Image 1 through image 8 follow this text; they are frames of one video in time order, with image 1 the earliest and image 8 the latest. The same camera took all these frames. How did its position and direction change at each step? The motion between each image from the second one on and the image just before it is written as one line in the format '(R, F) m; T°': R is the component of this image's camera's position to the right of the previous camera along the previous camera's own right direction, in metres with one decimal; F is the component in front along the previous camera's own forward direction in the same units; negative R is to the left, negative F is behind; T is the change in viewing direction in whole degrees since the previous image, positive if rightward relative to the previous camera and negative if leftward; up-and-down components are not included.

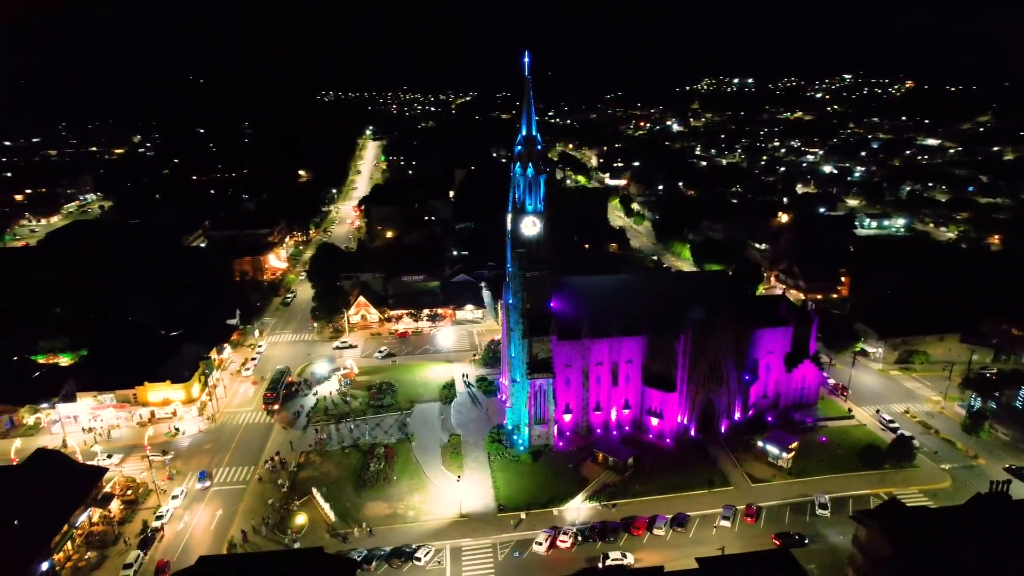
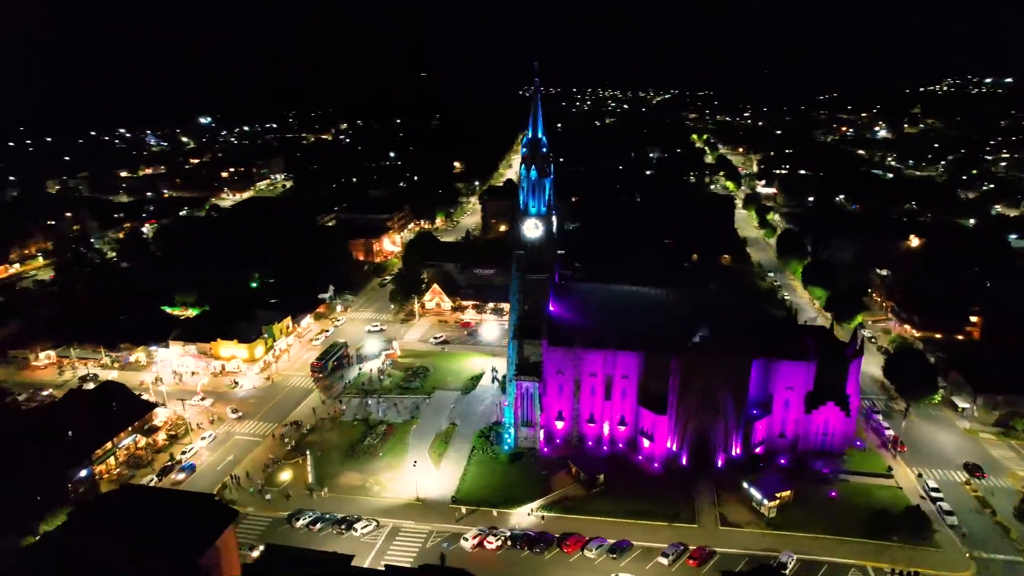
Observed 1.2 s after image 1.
(+11.1, +1.3) m; -16°
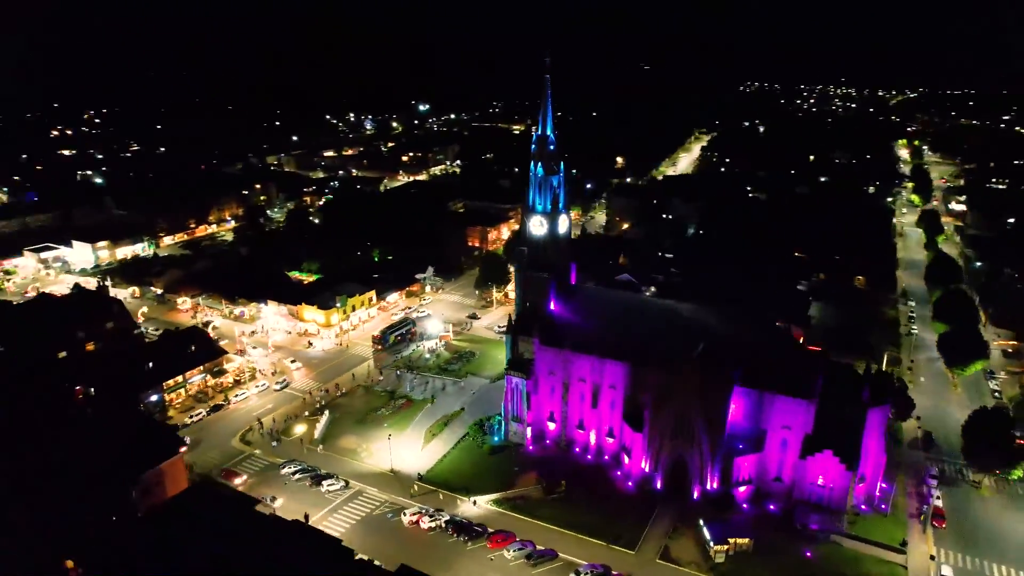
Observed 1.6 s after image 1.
(+11.7, +1.5) m; -18°
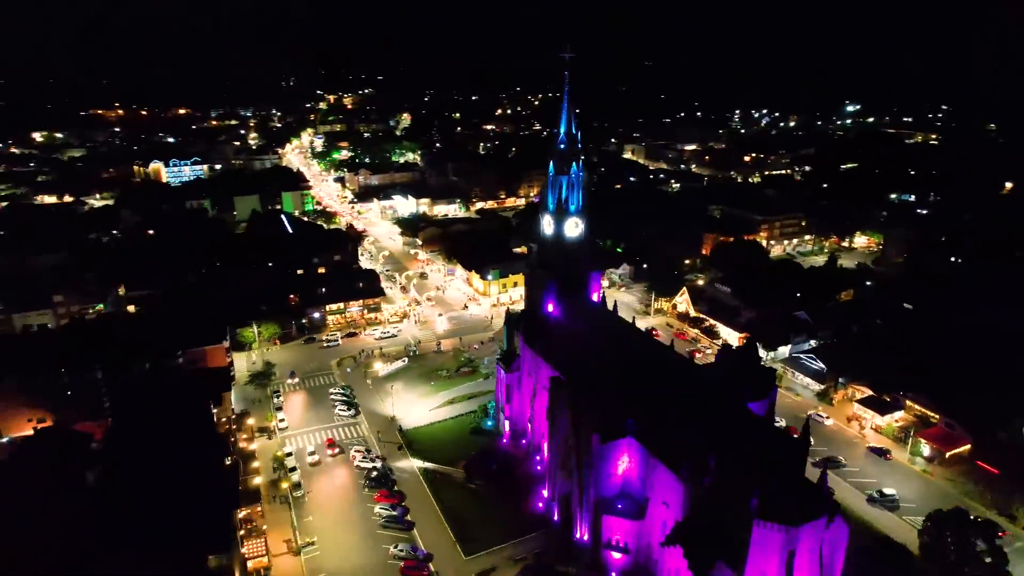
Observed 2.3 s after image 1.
(+21.9, +6.4) m; -35°
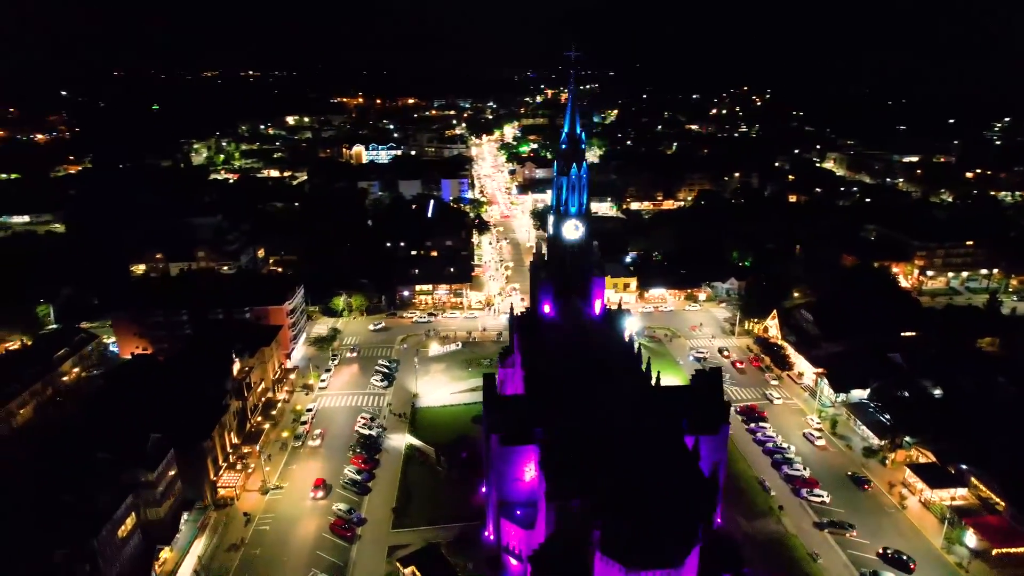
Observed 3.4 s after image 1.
(+12.2, +1.6) m; -19°
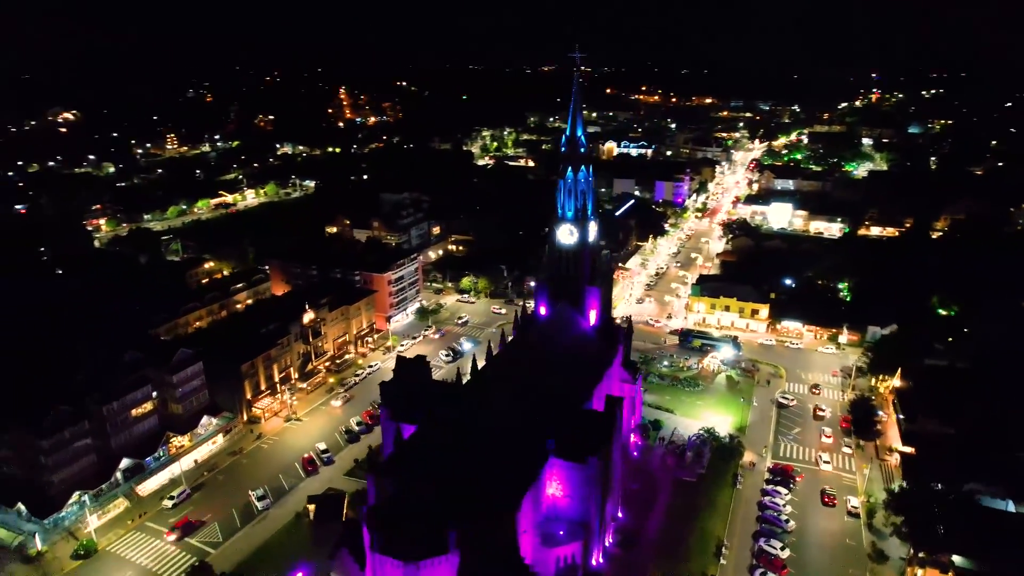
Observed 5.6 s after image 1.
(+16.5, +3.0) m; -26°
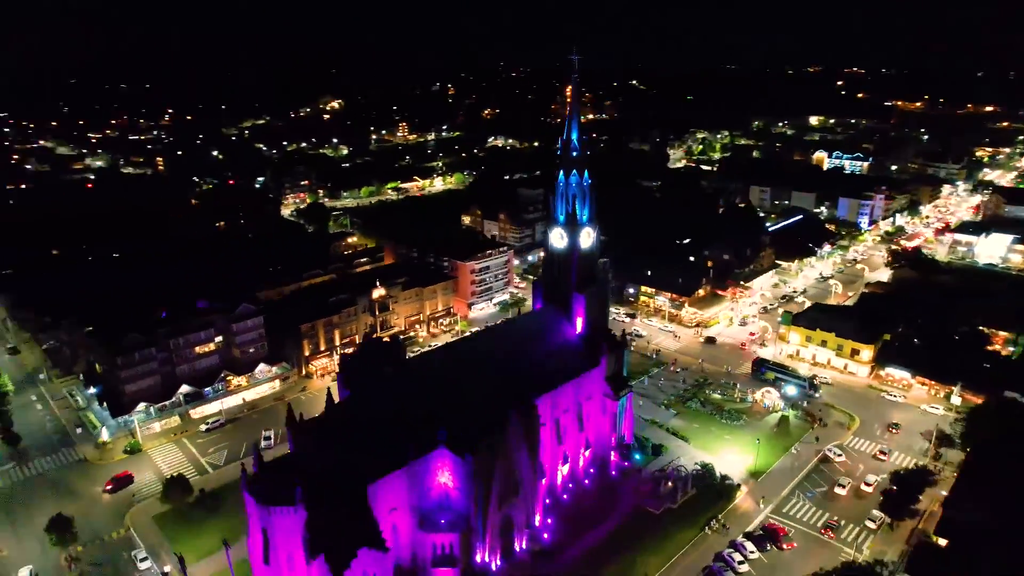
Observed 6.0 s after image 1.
(+13.0, +1.6) m; -20°
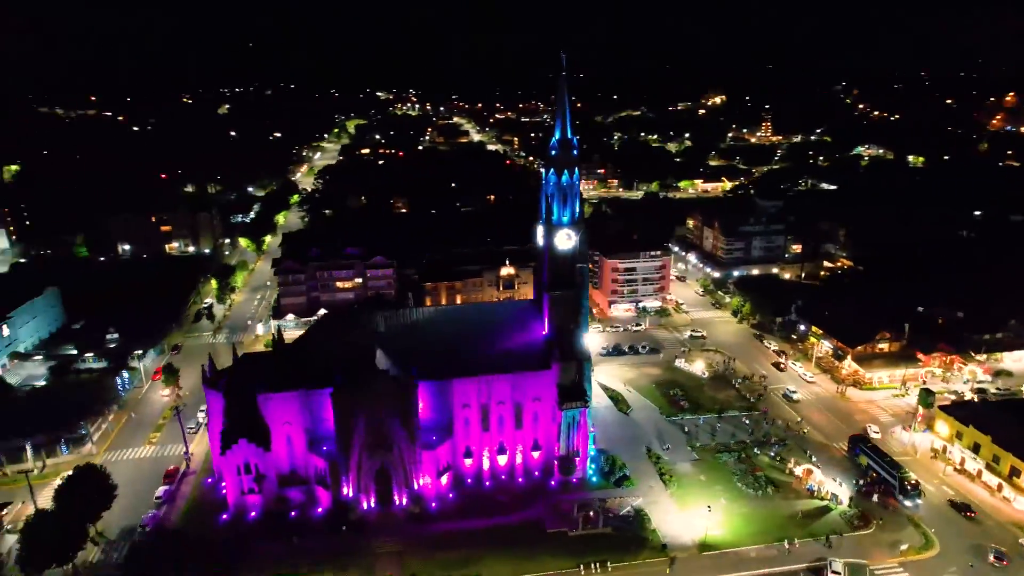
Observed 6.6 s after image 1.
(+21.1, +5.0) m; -33°
